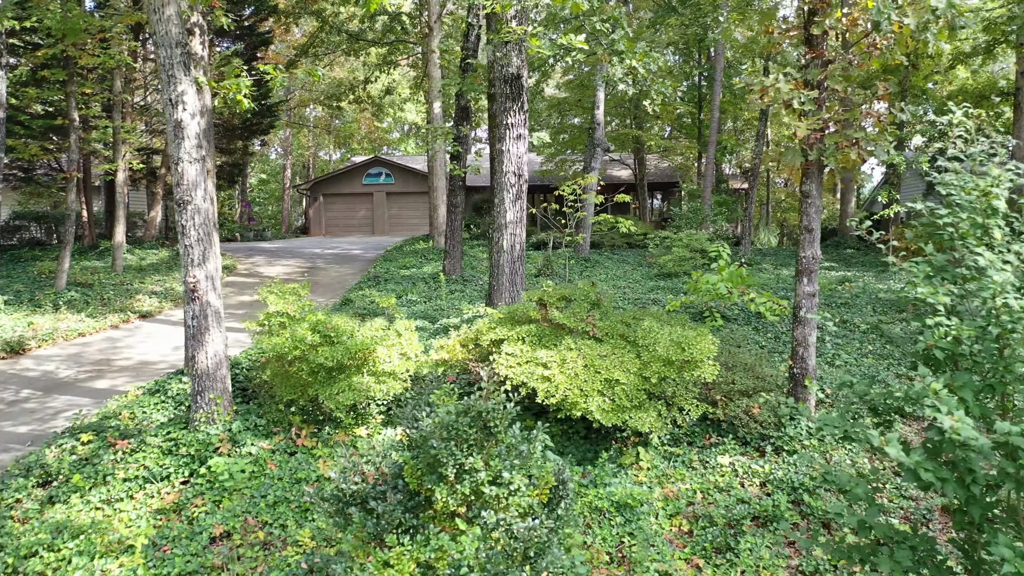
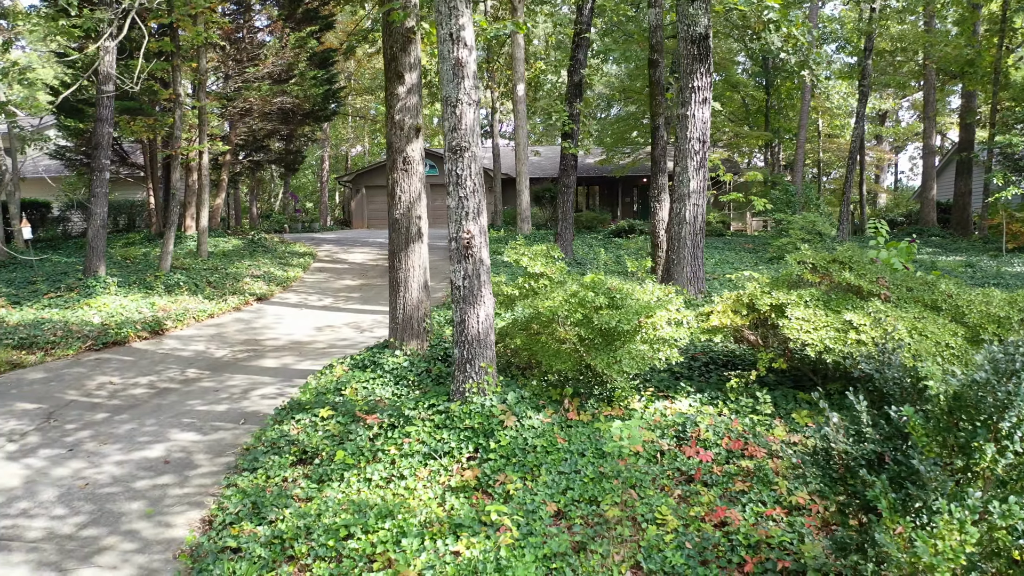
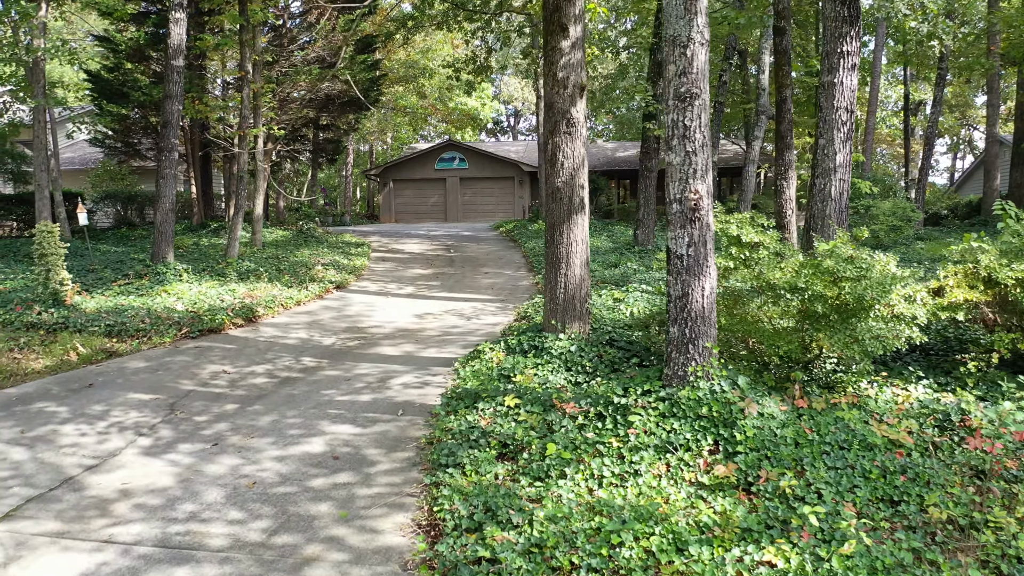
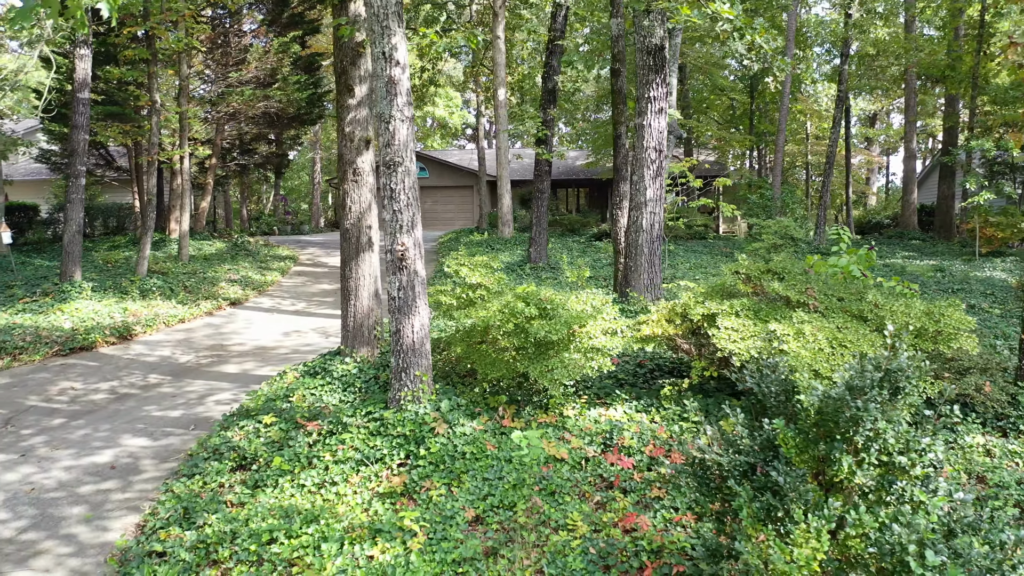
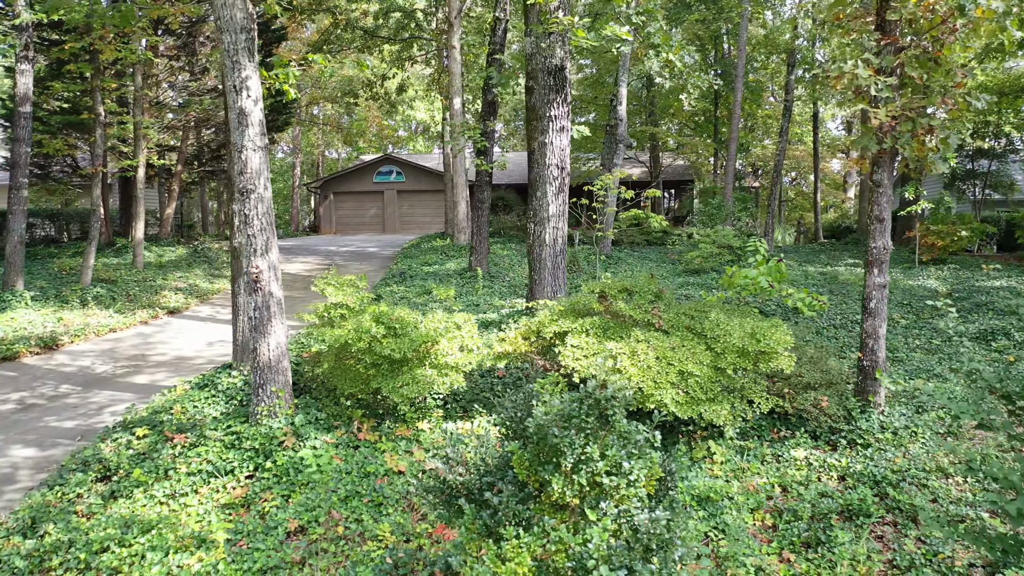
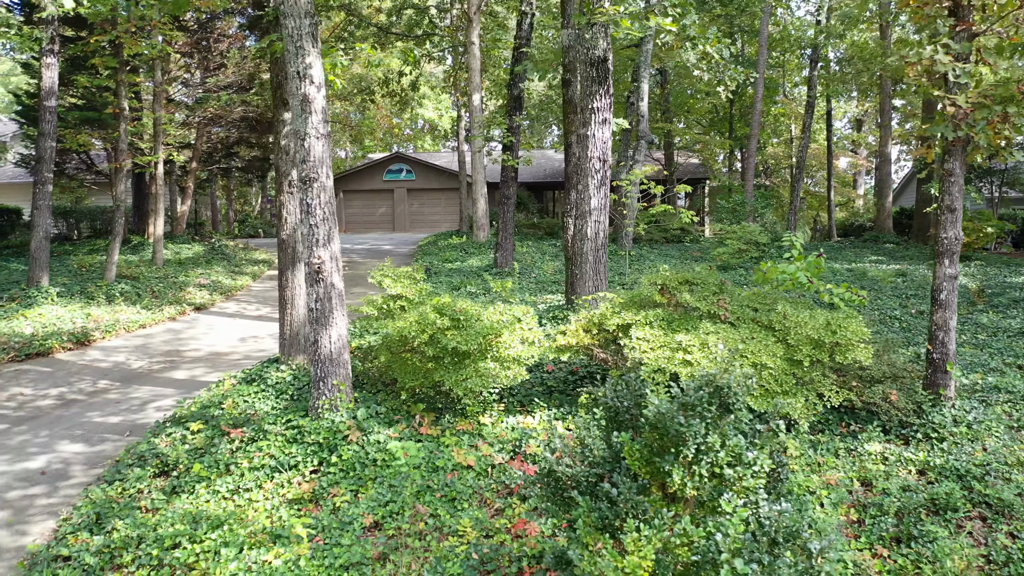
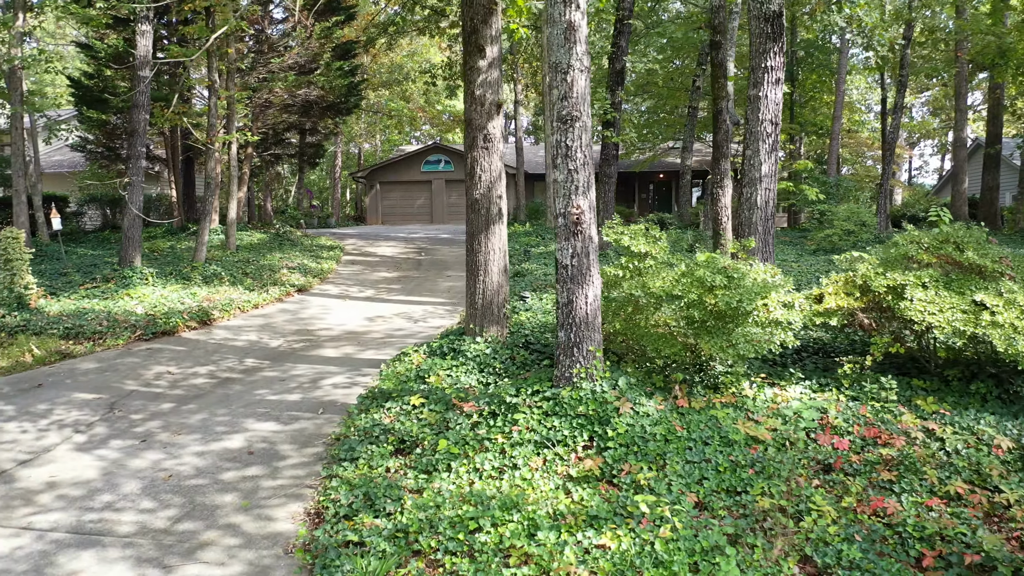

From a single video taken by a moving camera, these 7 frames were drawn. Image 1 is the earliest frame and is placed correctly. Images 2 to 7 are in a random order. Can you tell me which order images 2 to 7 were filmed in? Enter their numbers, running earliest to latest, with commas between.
5, 6, 4, 2, 7, 3
